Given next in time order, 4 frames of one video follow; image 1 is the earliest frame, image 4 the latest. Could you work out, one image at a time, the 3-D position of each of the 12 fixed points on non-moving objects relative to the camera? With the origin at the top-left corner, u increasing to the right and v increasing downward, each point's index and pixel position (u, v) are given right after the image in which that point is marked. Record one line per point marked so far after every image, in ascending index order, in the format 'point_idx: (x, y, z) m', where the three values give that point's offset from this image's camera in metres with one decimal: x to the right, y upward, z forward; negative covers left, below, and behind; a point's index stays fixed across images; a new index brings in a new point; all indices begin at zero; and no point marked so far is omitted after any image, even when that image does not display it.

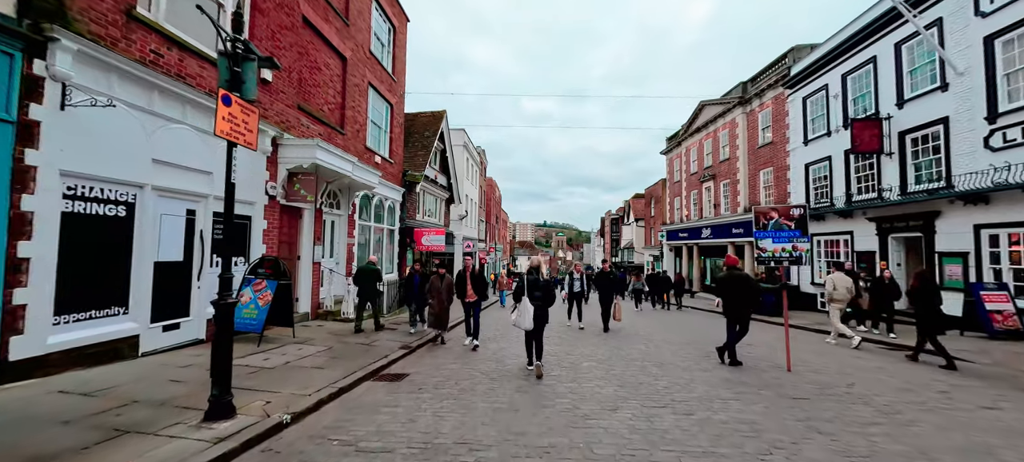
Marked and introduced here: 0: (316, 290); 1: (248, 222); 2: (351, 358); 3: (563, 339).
0: (-5.0, -1.5, +10.7) m
1: (-5.1, +0.2, +8.1) m
2: (-2.6, -2.0, +6.7) m
3: (+1.1, -2.4, +9.0) m
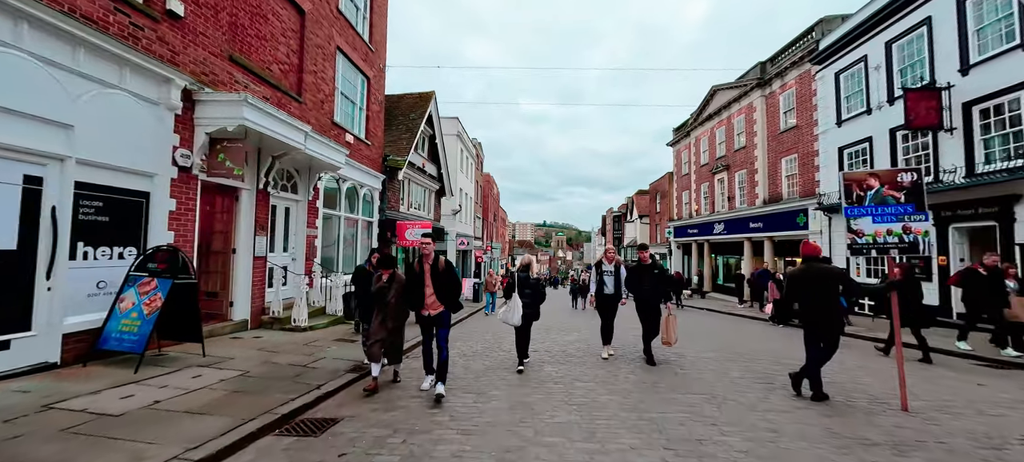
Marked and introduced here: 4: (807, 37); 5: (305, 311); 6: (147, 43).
0: (-5.2, -1.3, +8.6) m
1: (-5.3, +0.4, +6.0) m
2: (-2.7, -1.8, +4.6) m
3: (+0.9, -2.1, +6.9) m
4: (+13.4, +8.8, +19.0) m
5: (-4.3, -1.6, +8.6) m
6: (-5.3, +2.7, +6.0) m
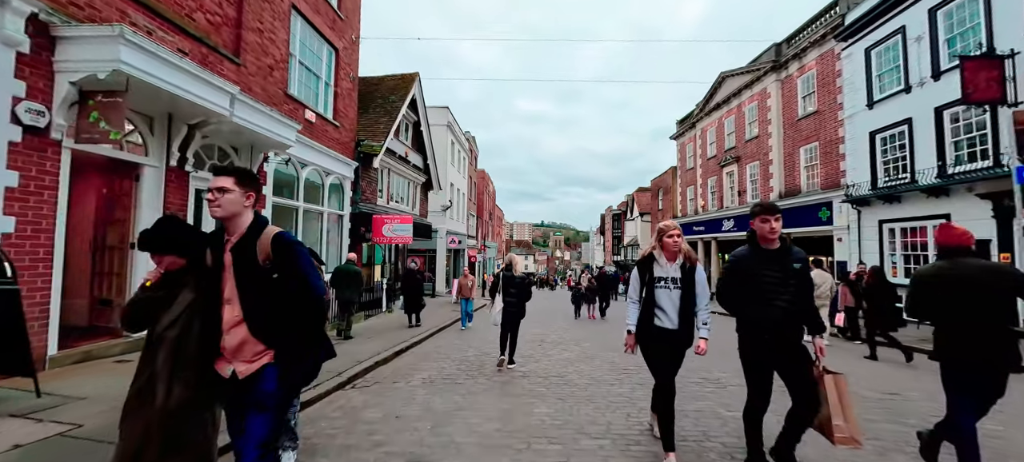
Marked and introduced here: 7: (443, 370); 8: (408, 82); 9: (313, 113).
0: (-5.4, -1.1, +6.7) m
1: (-5.5, +0.6, +4.2) m
2: (-3.0, -1.6, +2.7) m
3: (+0.7, -1.9, +5.0) m
4: (+13.0, +9.0, +17.2) m
5: (-4.5, -1.5, +6.8) m
6: (-5.5, +2.9, +4.2) m
7: (-1.0, -2.1, +6.3) m
8: (-4.1, +5.9, +16.6) m
9: (-5.1, +3.0, +10.7) m
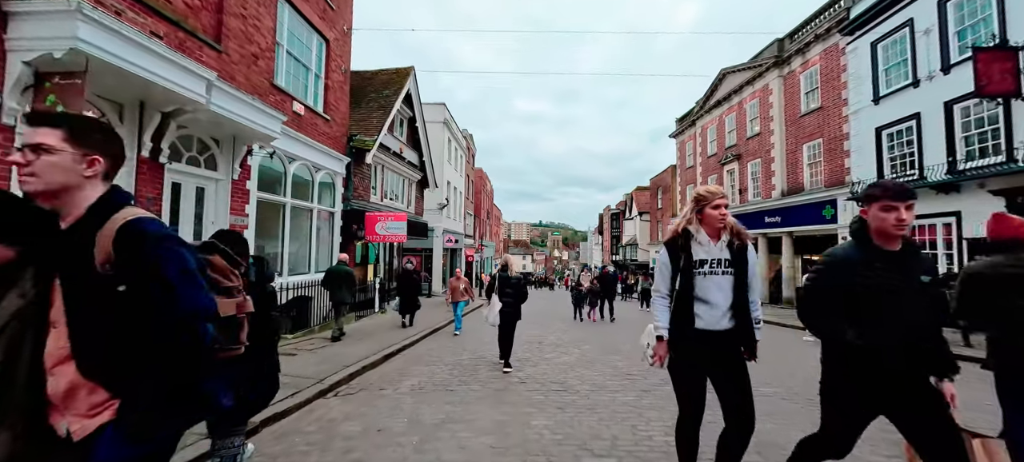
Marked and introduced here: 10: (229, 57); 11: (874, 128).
0: (-5.5, -1.0, +6.3) m
1: (-5.6, +0.7, +3.7) m
2: (-3.0, -1.5, +2.3) m
3: (+0.6, -1.9, +4.6) m
4: (+12.9, +9.0, +16.9) m
5: (-4.6, -1.4, +6.3) m
6: (-5.6, +2.9, +3.8) m
7: (-1.1, -2.0, +5.9) m
8: (-4.2, +6.0, +16.1) m
9: (-5.2, +3.1, +10.3) m
10: (-5.3, +3.3, +7.9) m
11: (+12.2, +3.5, +14.1) m
